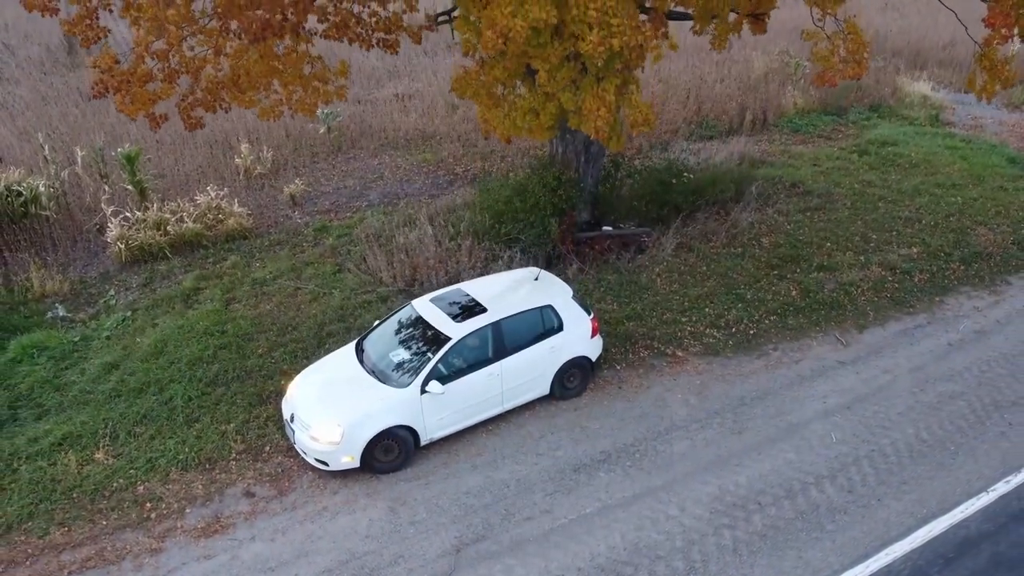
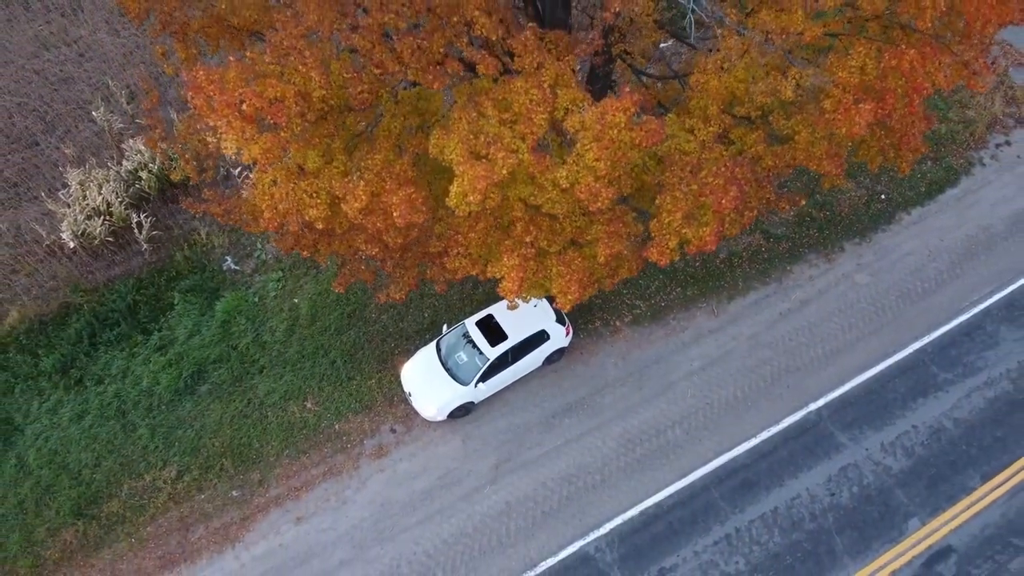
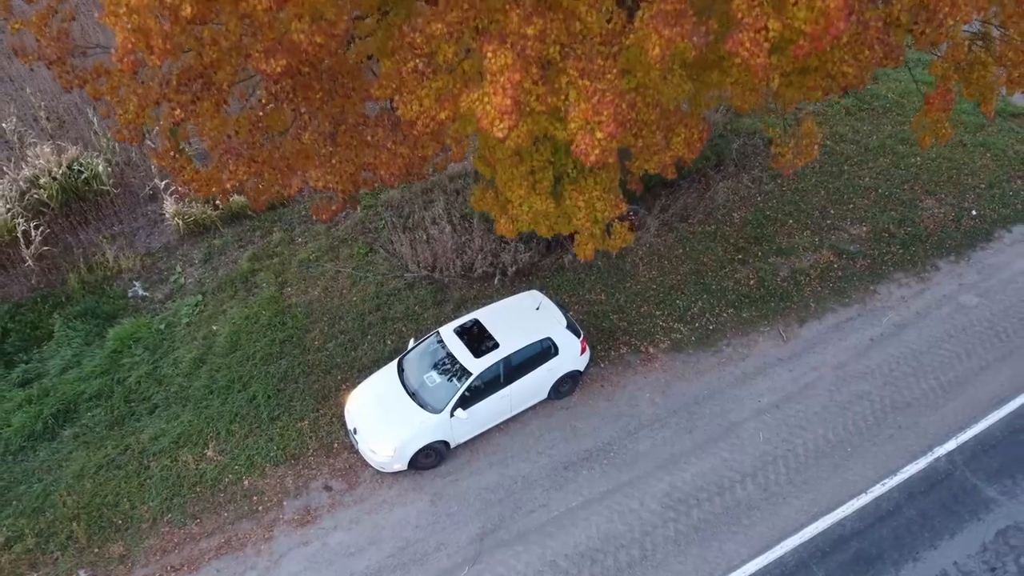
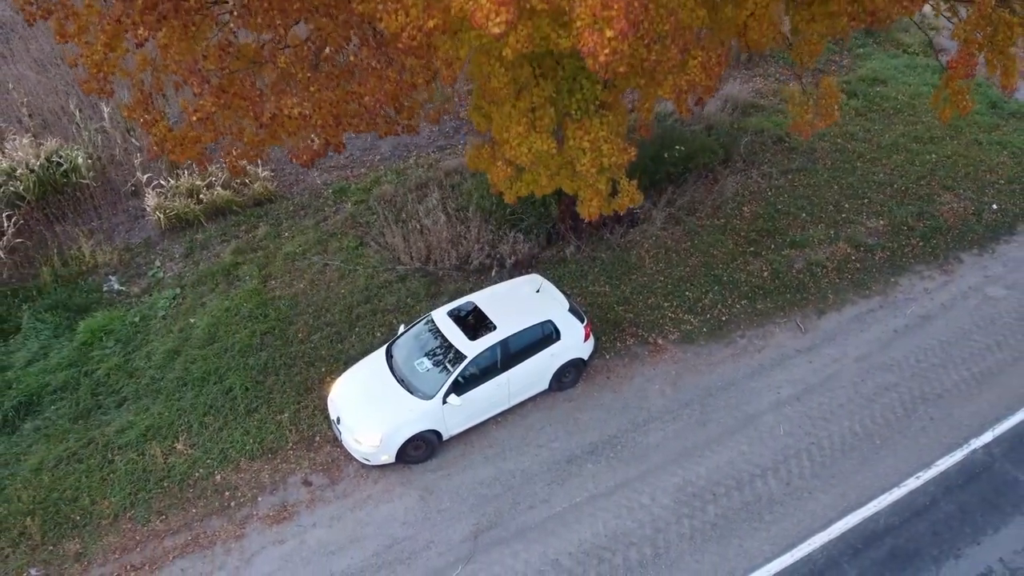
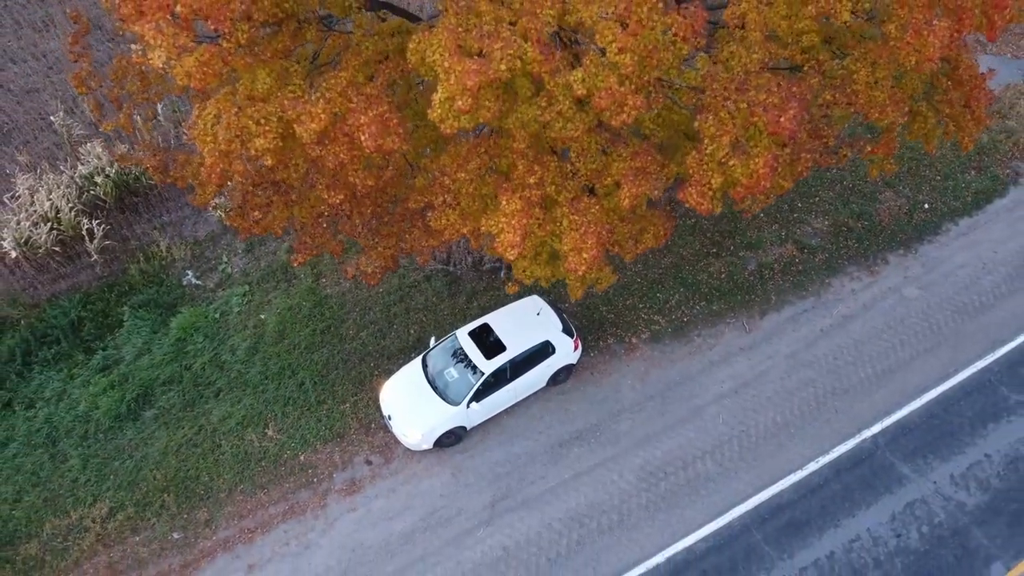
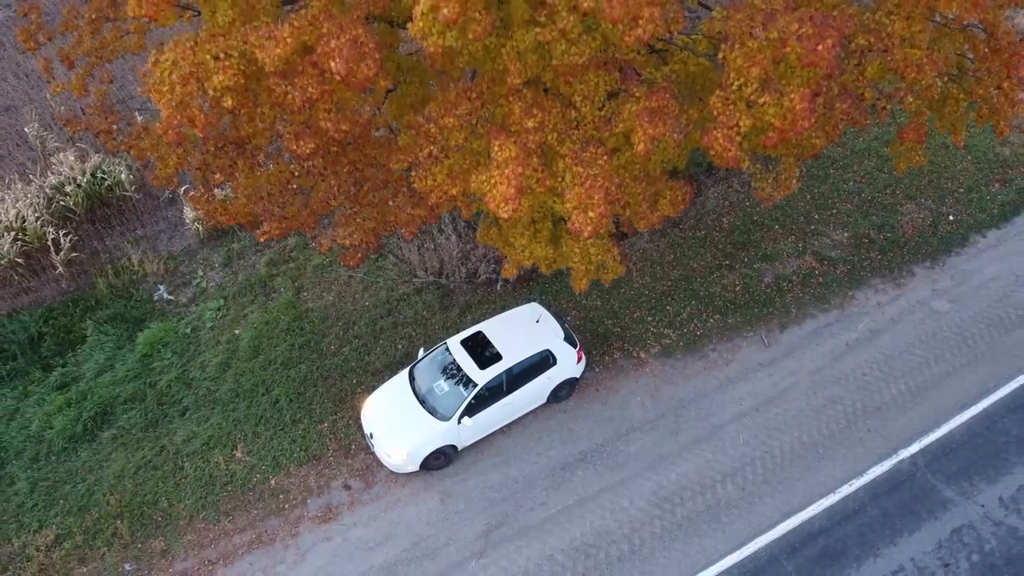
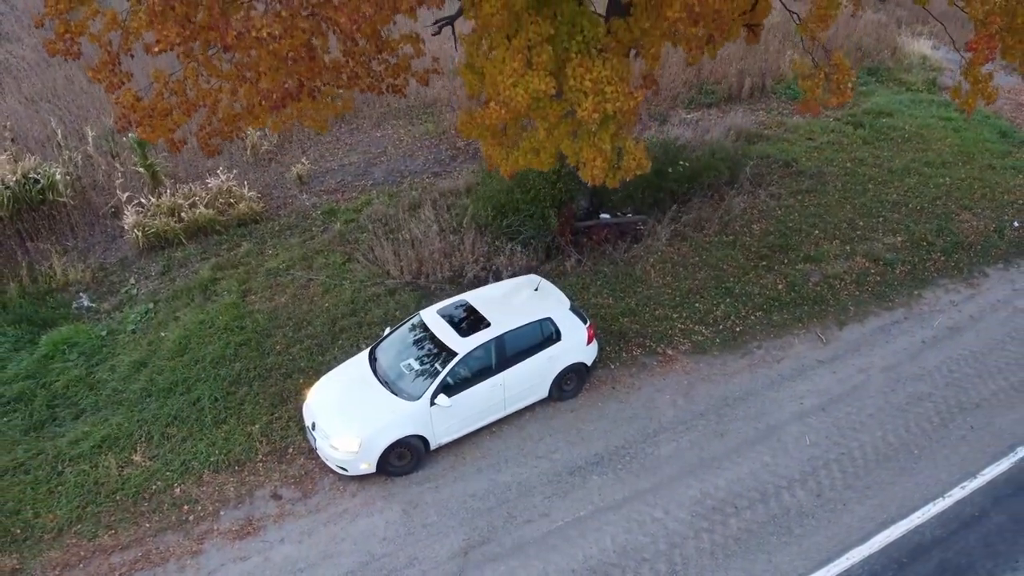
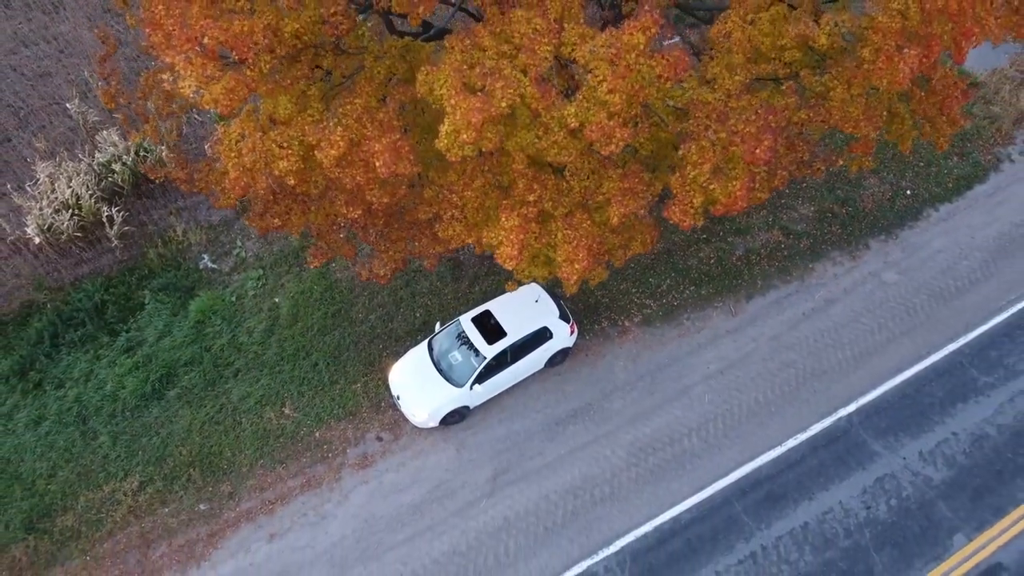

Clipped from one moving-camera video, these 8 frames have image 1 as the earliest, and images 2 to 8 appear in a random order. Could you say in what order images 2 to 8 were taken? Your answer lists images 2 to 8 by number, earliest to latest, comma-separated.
7, 4, 3, 6, 5, 8, 2
